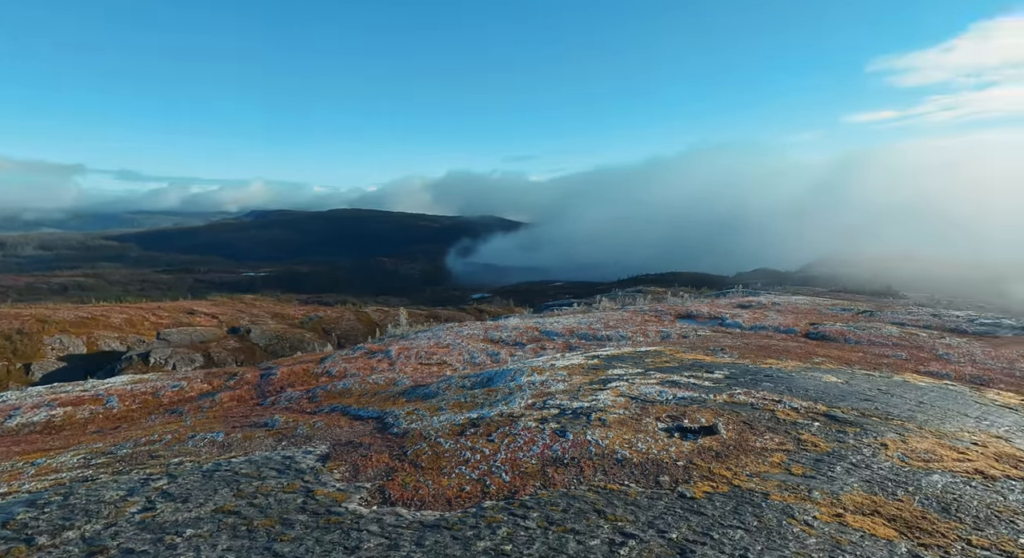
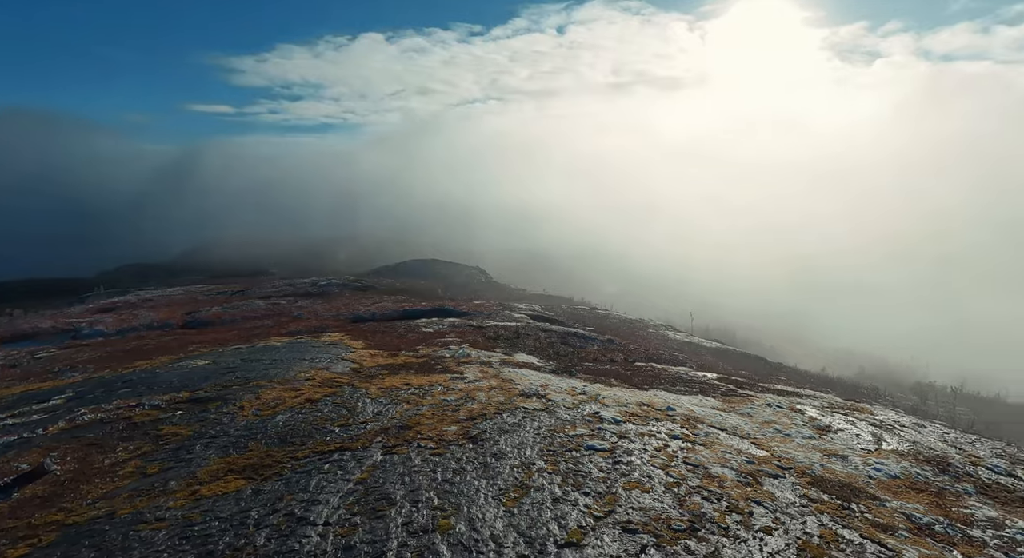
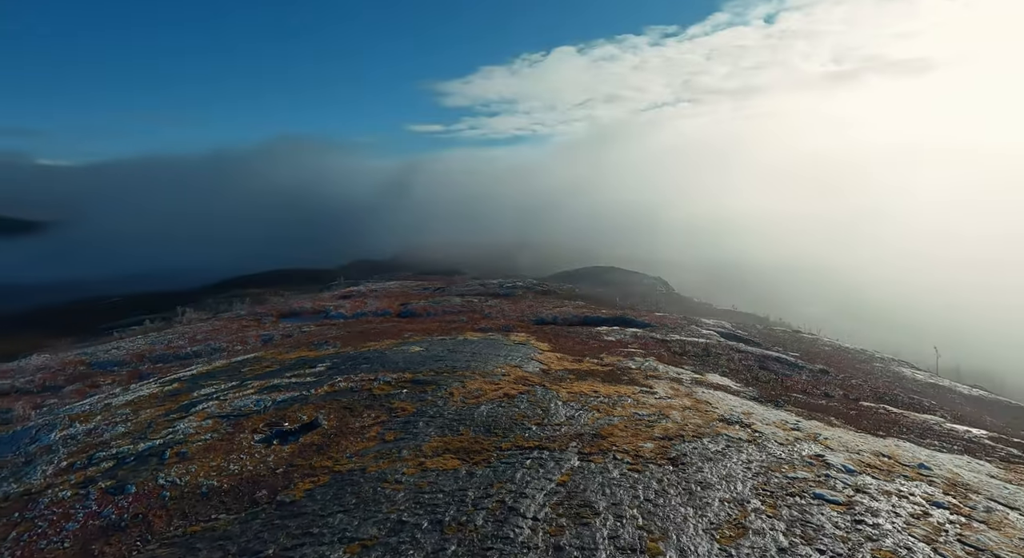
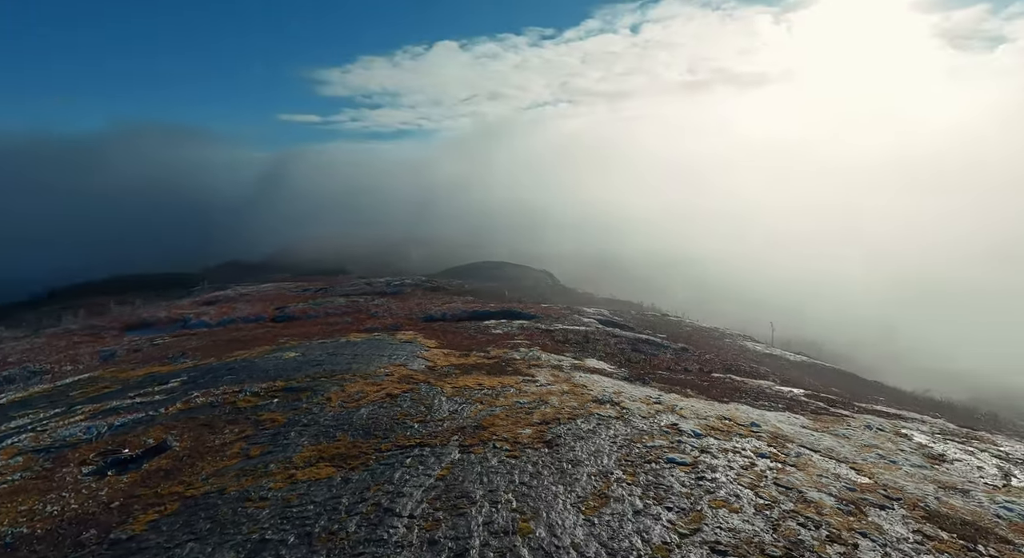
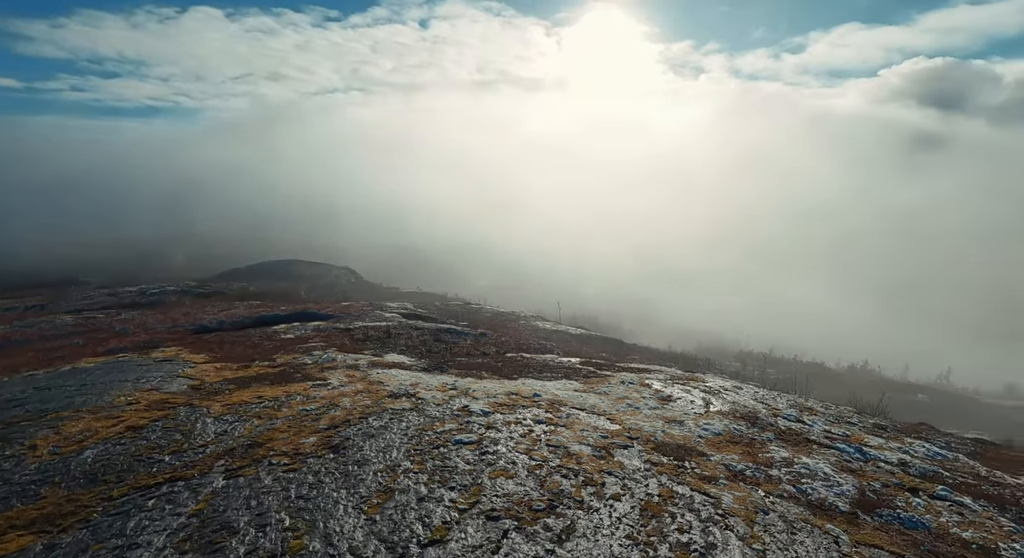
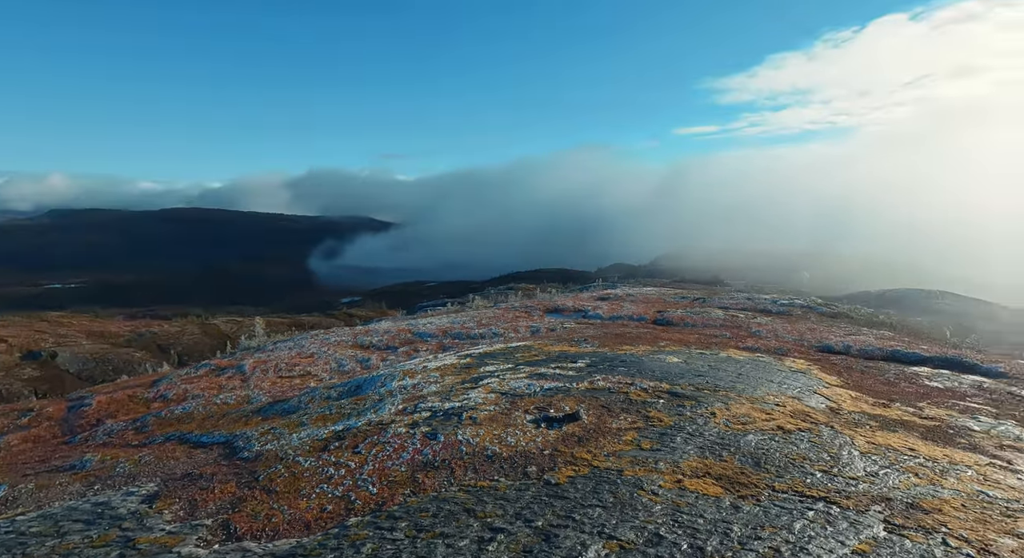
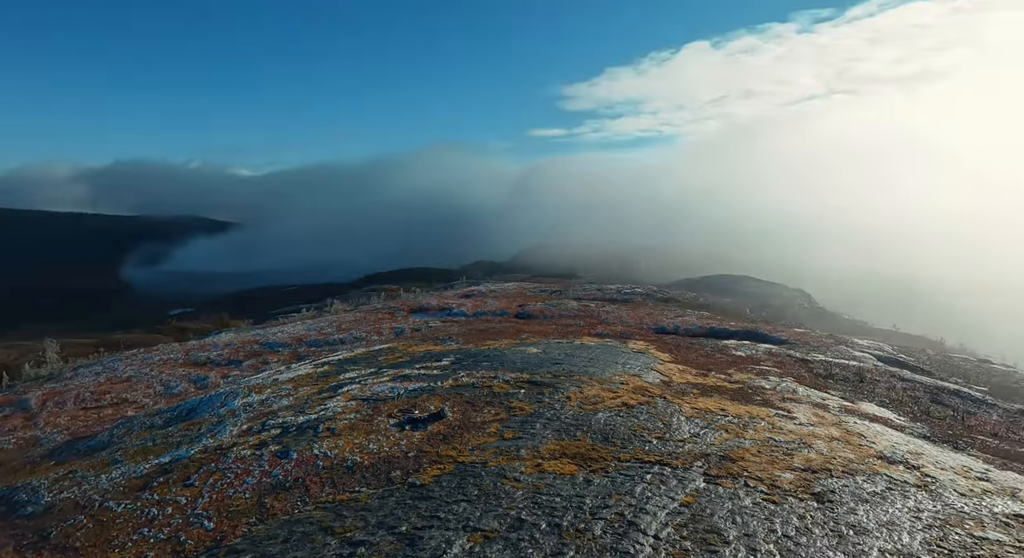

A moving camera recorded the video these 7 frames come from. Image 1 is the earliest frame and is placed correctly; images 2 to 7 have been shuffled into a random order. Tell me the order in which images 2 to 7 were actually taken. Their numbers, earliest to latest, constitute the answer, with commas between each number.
6, 7, 3, 4, 2, 5
